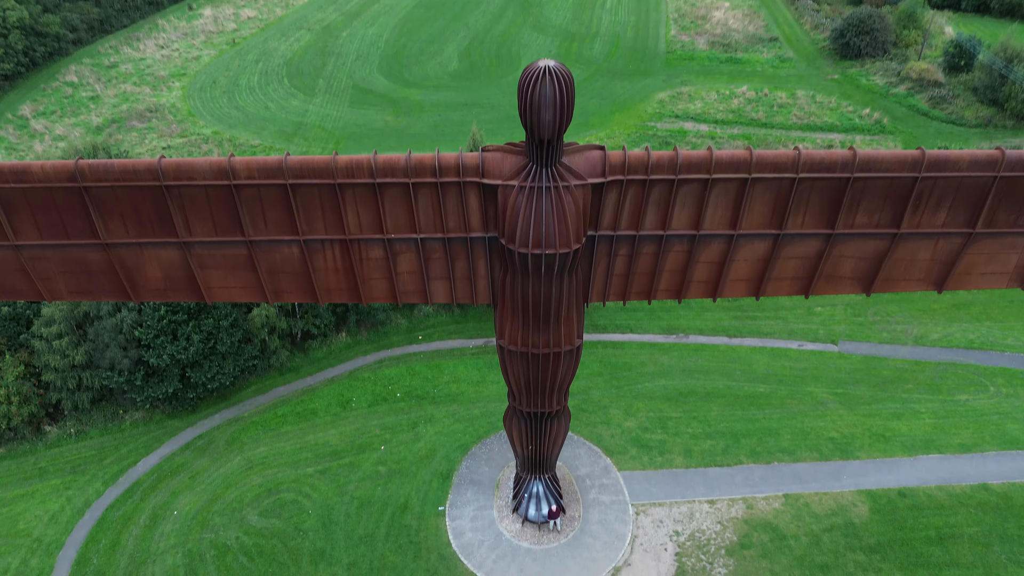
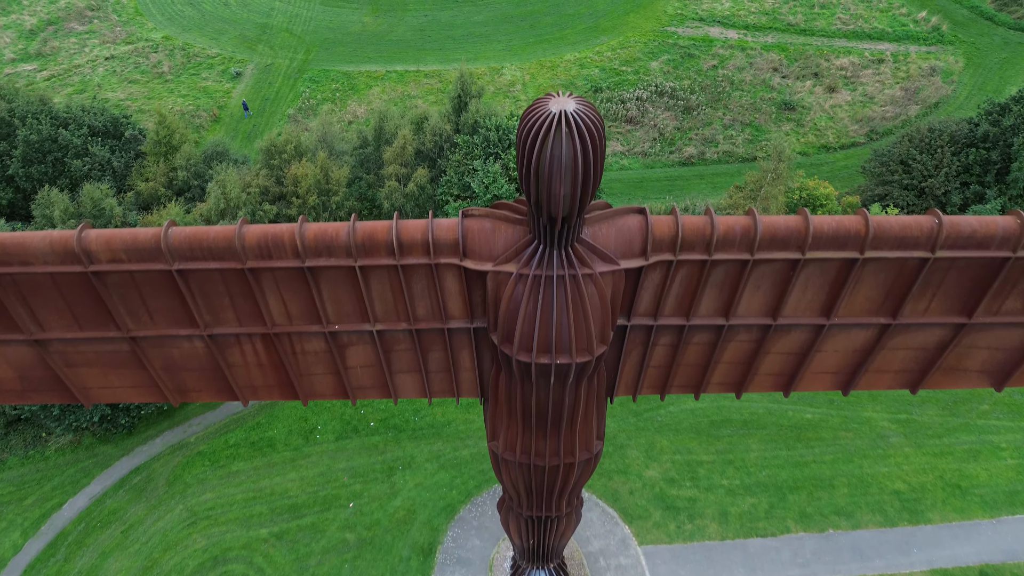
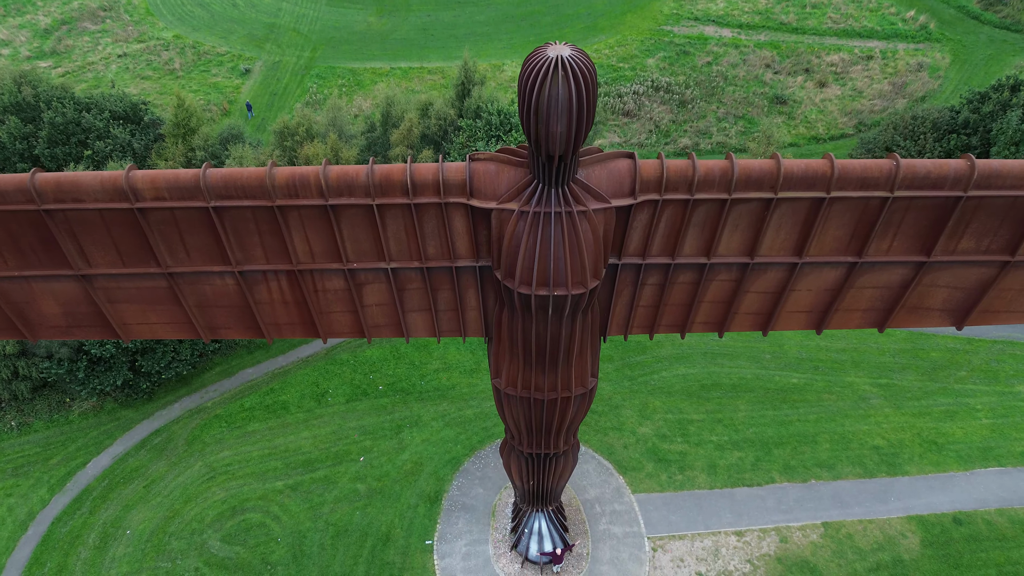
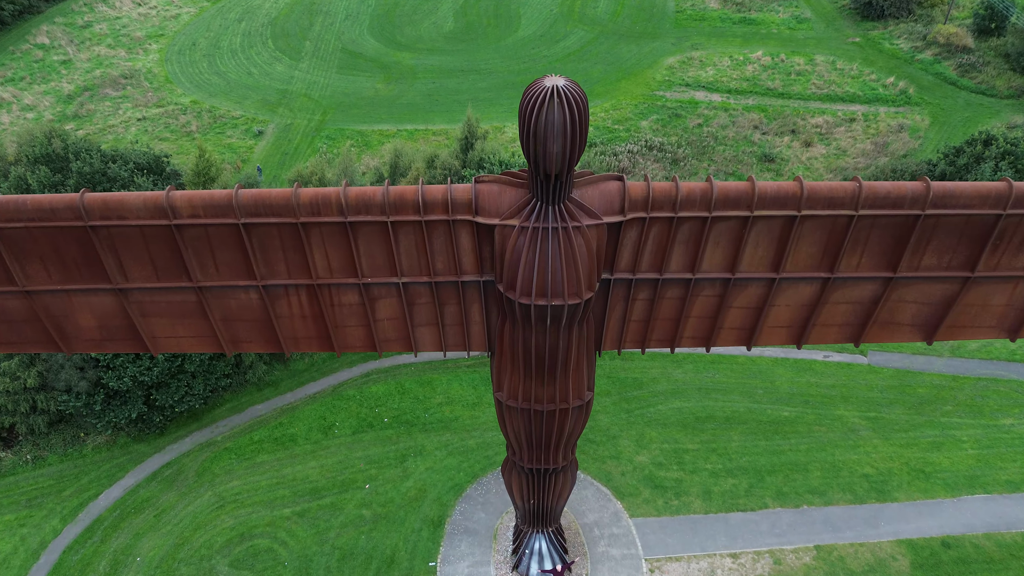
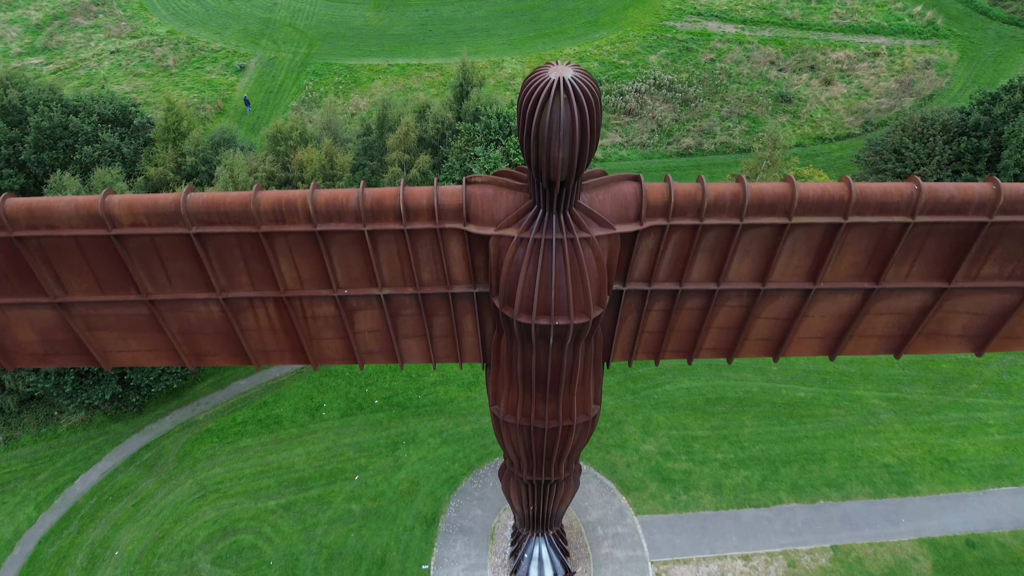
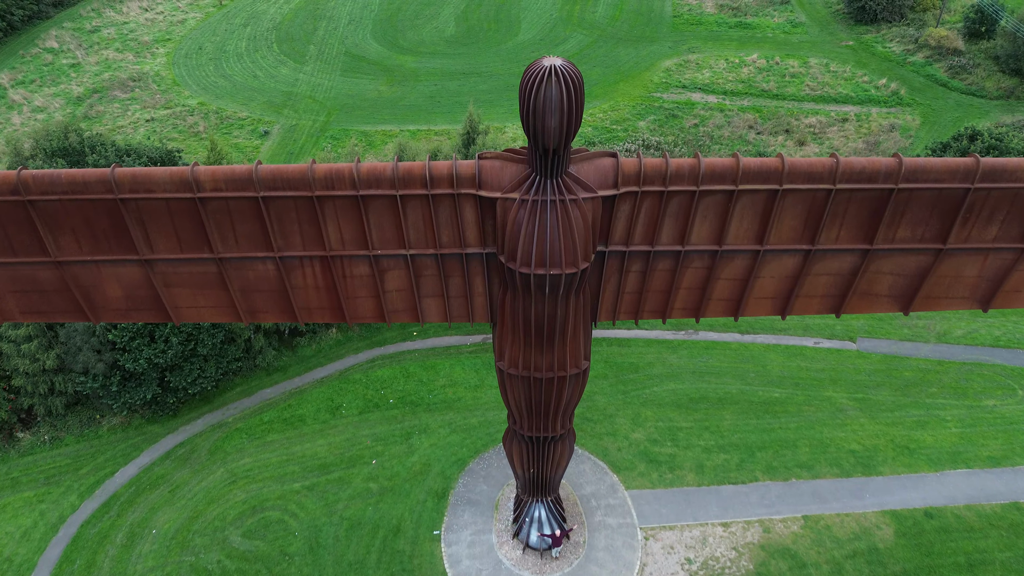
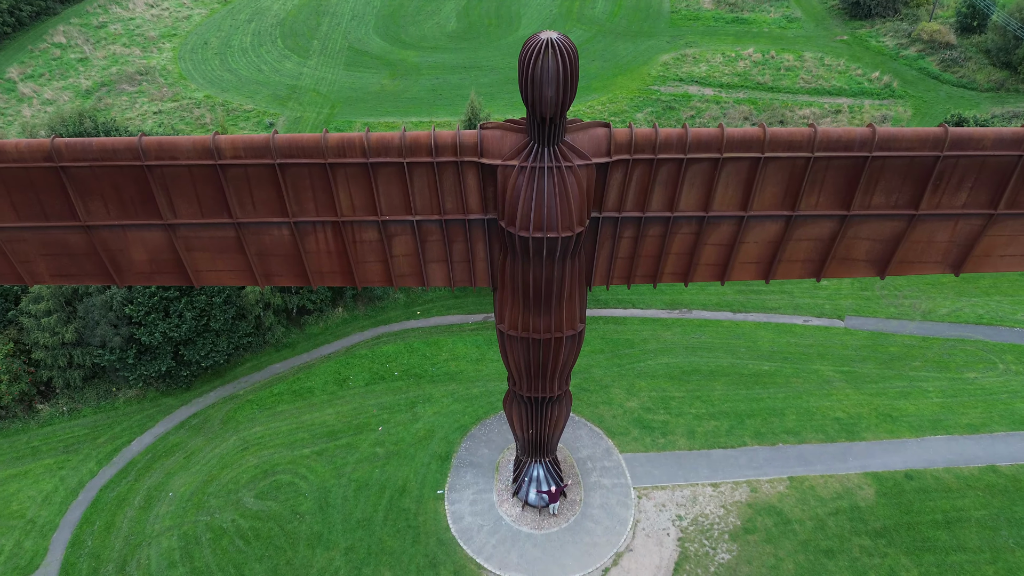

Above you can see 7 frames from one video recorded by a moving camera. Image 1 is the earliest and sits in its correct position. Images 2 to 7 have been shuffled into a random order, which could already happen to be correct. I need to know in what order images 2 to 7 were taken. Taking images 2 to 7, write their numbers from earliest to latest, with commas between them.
7, 6, 4, 3, 5, 2
